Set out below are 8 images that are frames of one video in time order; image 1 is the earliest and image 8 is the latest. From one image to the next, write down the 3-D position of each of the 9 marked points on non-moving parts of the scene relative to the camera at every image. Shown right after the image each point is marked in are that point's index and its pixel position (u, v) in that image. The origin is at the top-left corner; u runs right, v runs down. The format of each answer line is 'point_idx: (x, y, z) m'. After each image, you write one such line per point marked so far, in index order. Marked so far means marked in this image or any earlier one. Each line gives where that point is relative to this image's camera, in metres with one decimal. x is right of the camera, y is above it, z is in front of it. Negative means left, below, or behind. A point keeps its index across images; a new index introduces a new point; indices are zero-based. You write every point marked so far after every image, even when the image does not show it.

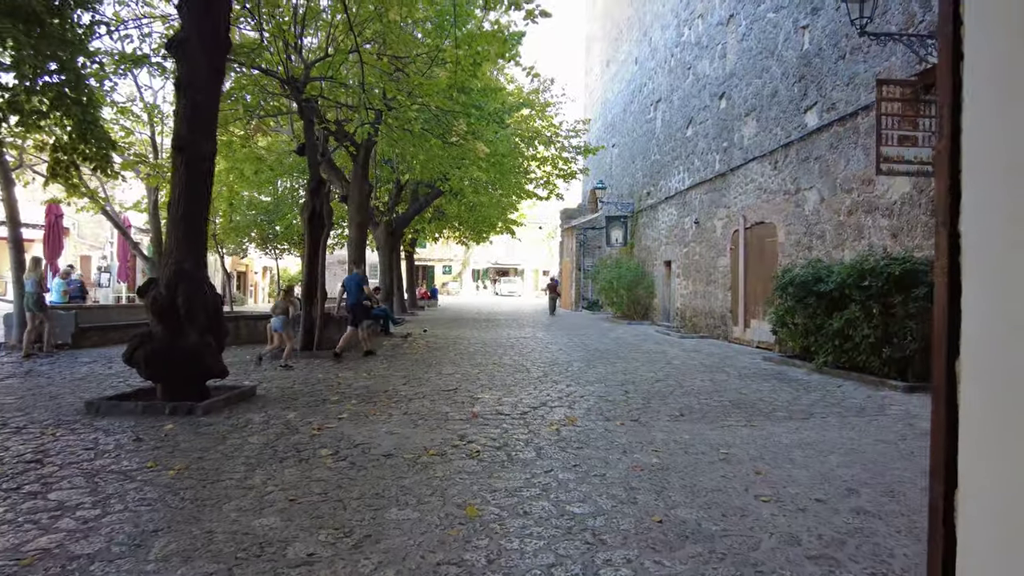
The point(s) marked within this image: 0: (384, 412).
0: (-1.1, -1.1, +5.8) m
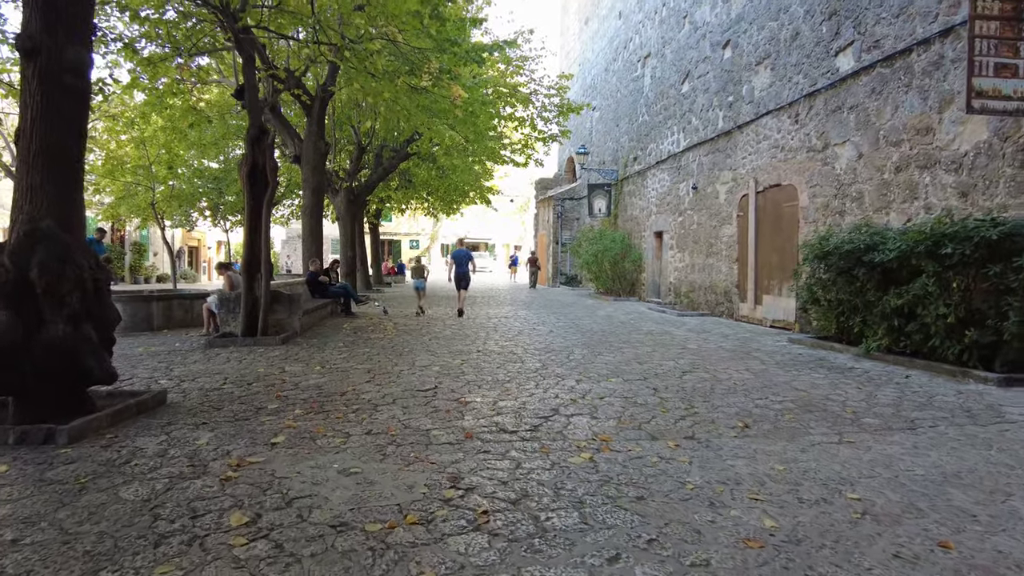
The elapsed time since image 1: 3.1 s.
0: (-1.1, -0.9, +4.1) m
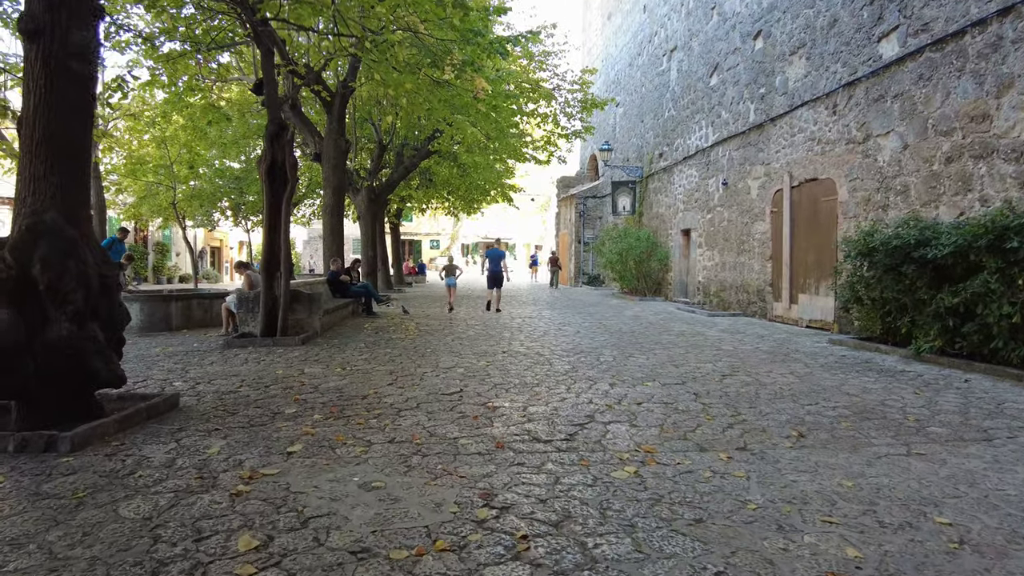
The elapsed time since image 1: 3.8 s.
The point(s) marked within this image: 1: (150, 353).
0: (-0.9, -0.9, +3.8) m
1: (-4.2, -0.8, +7.6) m
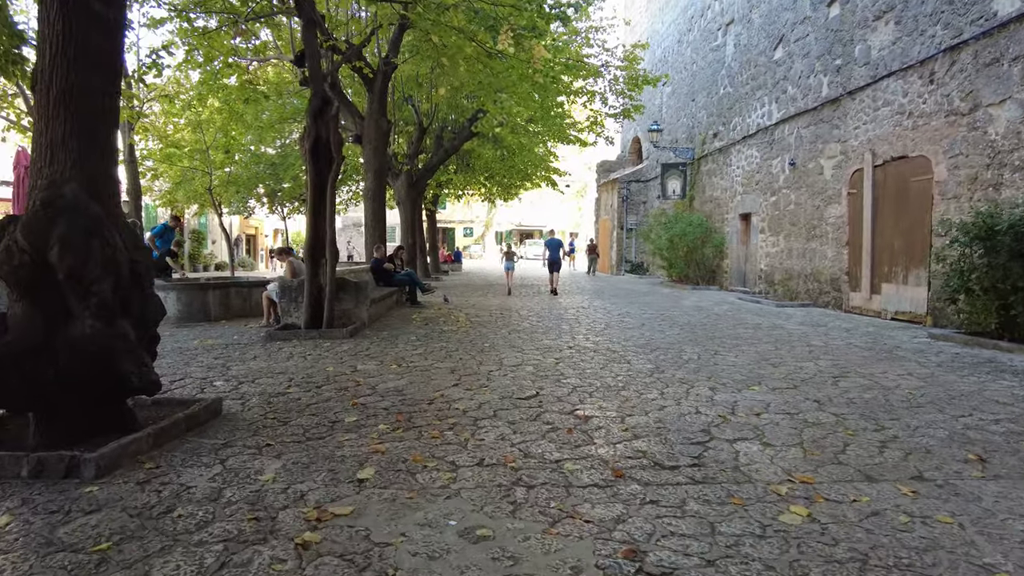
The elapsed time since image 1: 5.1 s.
0: (-0.3, -0.8, +3.1) m
1: (-3.5, -0.6, +7.0) m
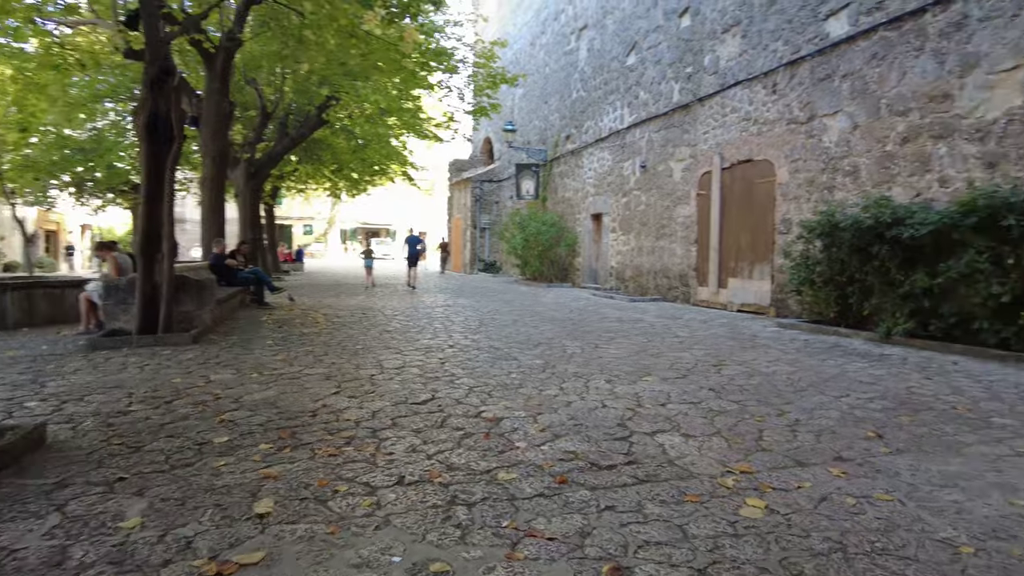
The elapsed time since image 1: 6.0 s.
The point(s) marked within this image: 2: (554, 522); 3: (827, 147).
0: (-0.6, -0.8, +2.6) m
1: (-4.6, -0.6, +5.7) m
2: (+0.2, -0.8, +2.3) m
3: (+4.1, +1.9, +8.5) m
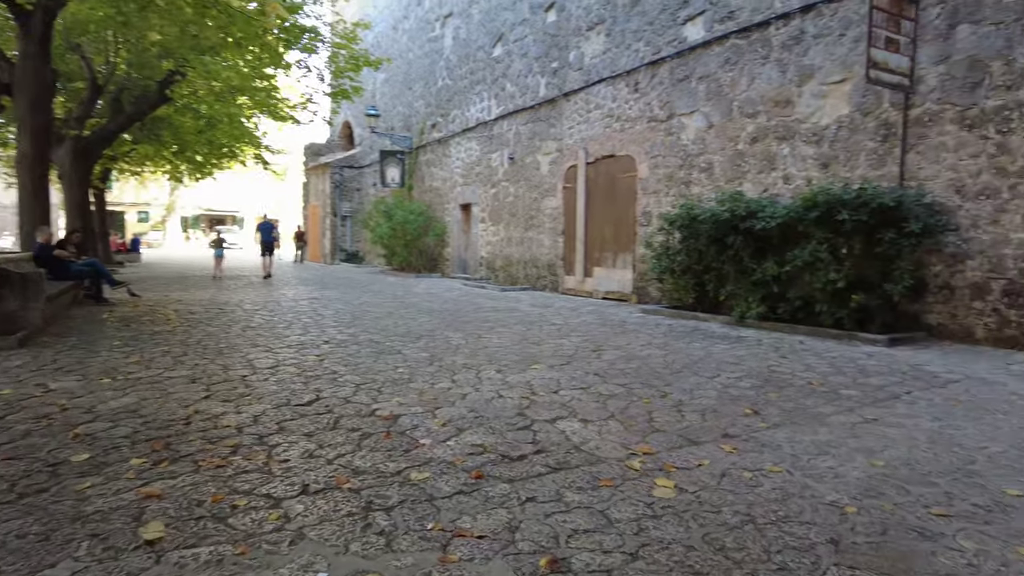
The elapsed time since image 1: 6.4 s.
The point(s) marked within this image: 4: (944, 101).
0: (-0.9, -0.8, +2.4) m
1: (-5.5, -0.6, +4.5) m
2: (-0.1, -0.8, +2.2) m
3: (+2.4, +2.0, +9.1) m
4: (+4.0, +1.7, +6.0) m
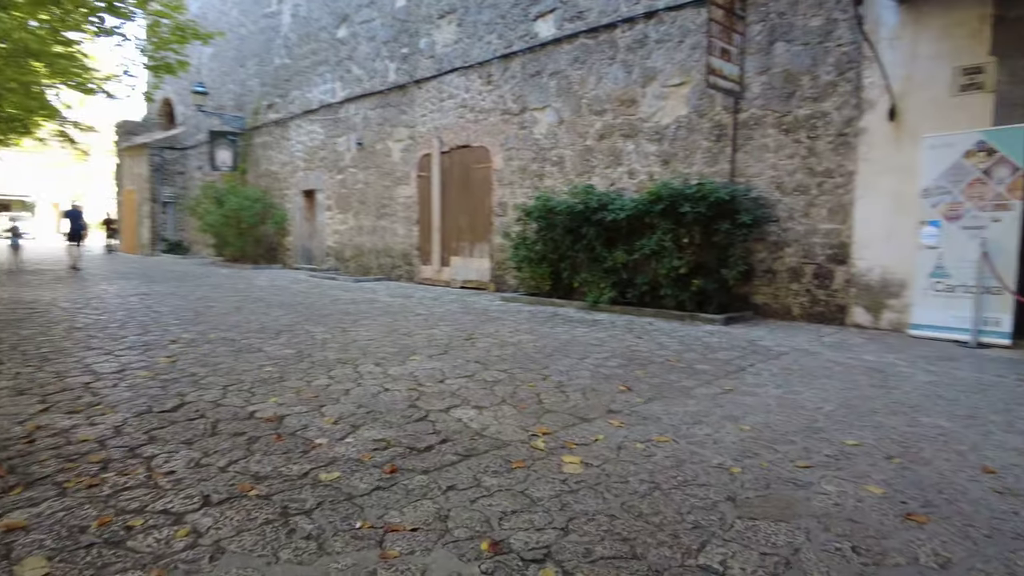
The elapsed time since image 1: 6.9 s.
0: (-1.2, -0.8, +2.2) m
1: (-6.1, -0.7, +3.1) m
2: (-0.4, -0.8, +2.2) m
3: (+0.4, +2.2, +9.4) m
4: (+2.7, +1.9, +6.9) m
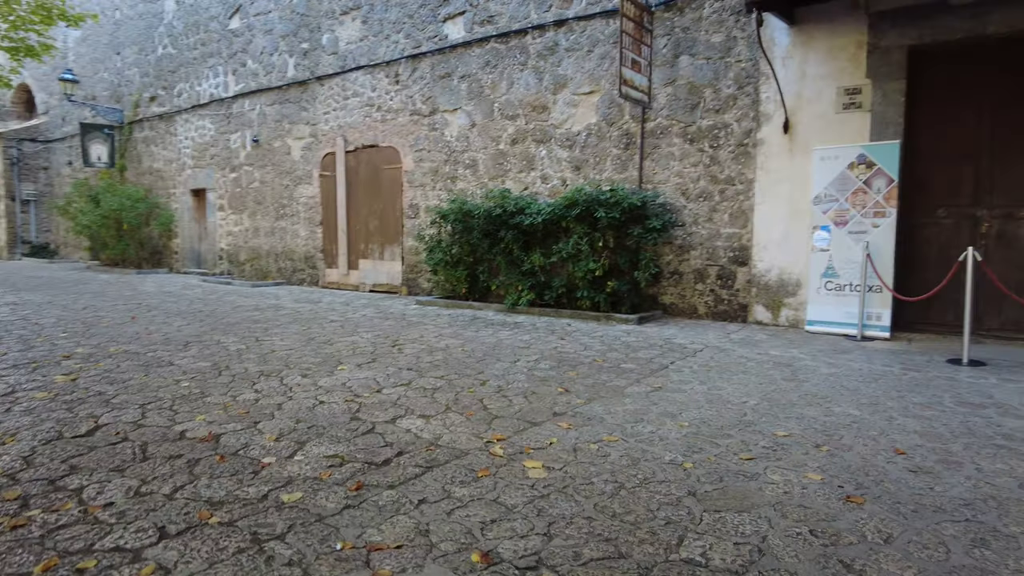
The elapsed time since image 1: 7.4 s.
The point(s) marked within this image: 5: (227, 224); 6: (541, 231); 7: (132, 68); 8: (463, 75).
0: (-1.2, -0.8, +2.0) m
1: (-6.3, -0.8, +2.1) m
2: (-0.4, -0.8, +2.2) m
3: (-0.9, +2.2, +9.4) m
4: (+1.8, +1.9, +7.3) m
5: (-5.8, +1.3, +13.3) m
6: (+0.3, +0.7, +7.8) m
7: (-9.0, +5.2, +15.4) m
8: (-0.7, +3.0, +9.1) m
